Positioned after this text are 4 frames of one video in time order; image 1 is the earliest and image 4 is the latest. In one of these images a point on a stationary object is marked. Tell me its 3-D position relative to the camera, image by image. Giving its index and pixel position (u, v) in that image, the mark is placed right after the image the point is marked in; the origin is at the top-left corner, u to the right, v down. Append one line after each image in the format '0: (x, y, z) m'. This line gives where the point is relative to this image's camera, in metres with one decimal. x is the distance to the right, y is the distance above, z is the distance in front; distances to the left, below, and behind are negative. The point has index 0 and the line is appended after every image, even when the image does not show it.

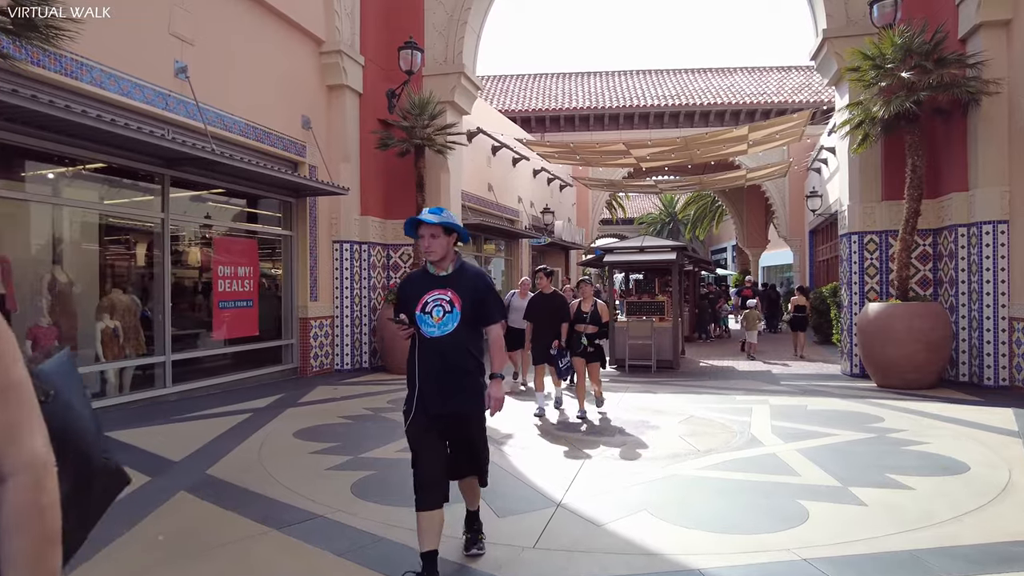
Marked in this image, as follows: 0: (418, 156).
0: (-1.8, +2.5, +12.4) m
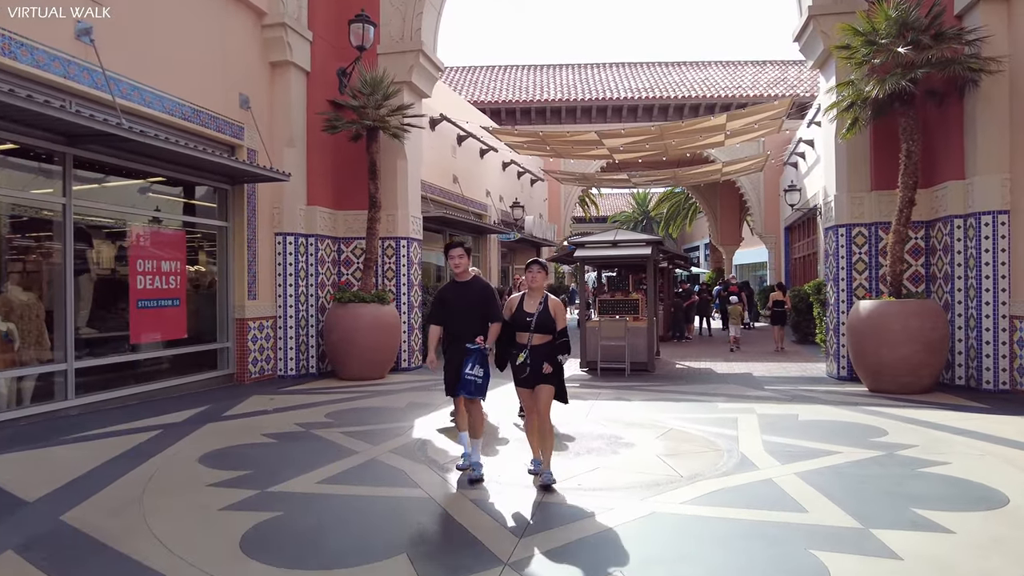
0: (-2.5, +2.6, +11.3) m
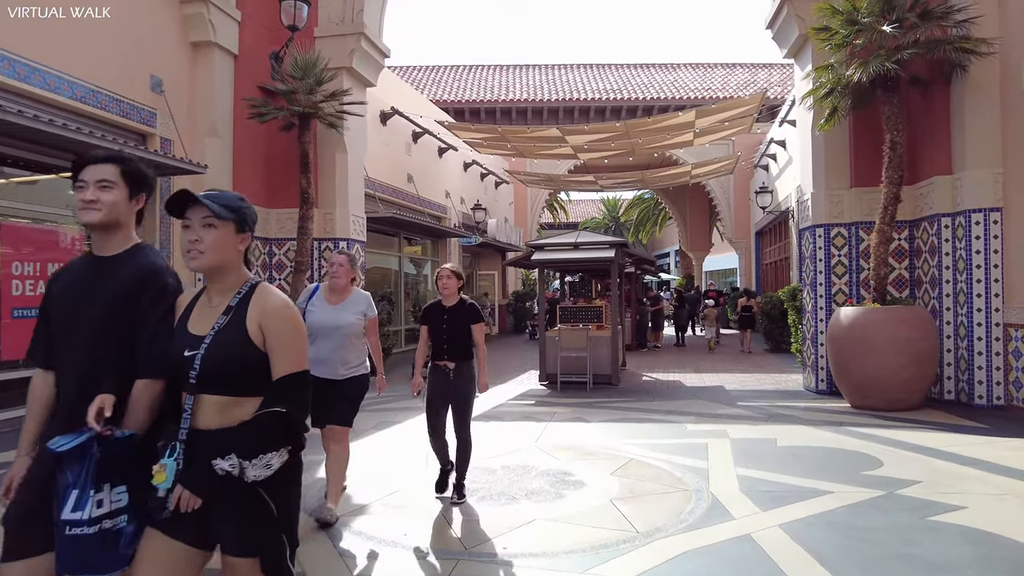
0: (-3.2, +2.5, +10.2) m
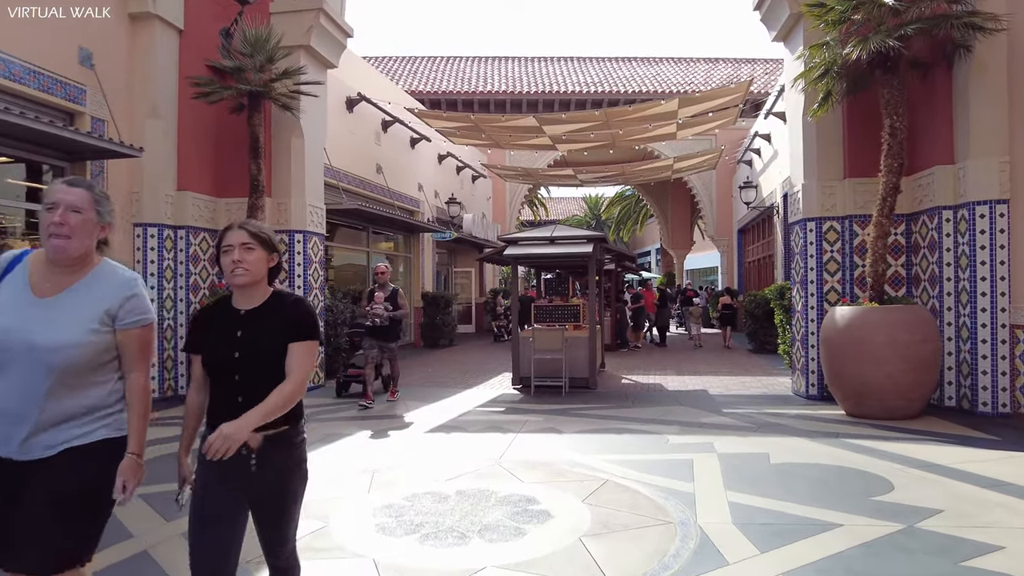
0: (-3.7, +2.5, +9.3) m
